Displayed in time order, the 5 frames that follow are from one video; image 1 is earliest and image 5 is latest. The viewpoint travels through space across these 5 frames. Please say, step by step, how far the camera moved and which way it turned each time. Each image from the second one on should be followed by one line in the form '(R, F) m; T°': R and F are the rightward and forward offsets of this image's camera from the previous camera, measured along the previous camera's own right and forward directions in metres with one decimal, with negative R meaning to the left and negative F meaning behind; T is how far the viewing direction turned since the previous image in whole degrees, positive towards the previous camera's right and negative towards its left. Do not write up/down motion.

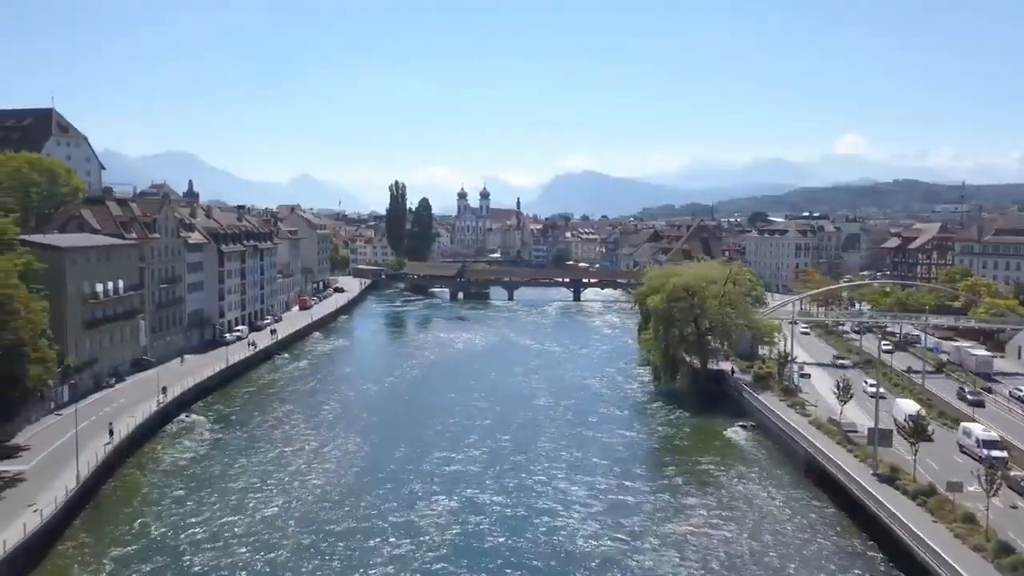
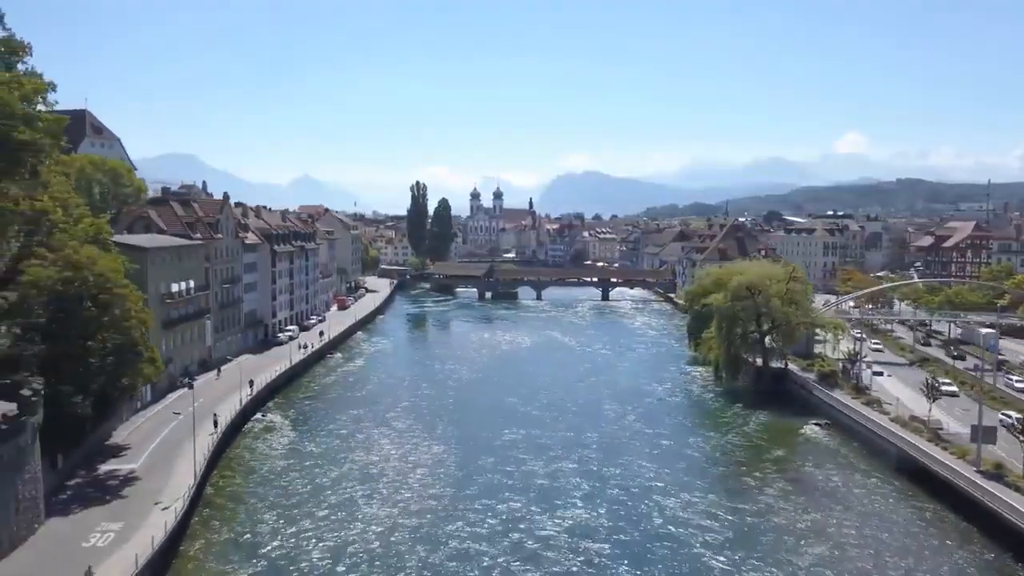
(-3.5, 0.0) m; 0°
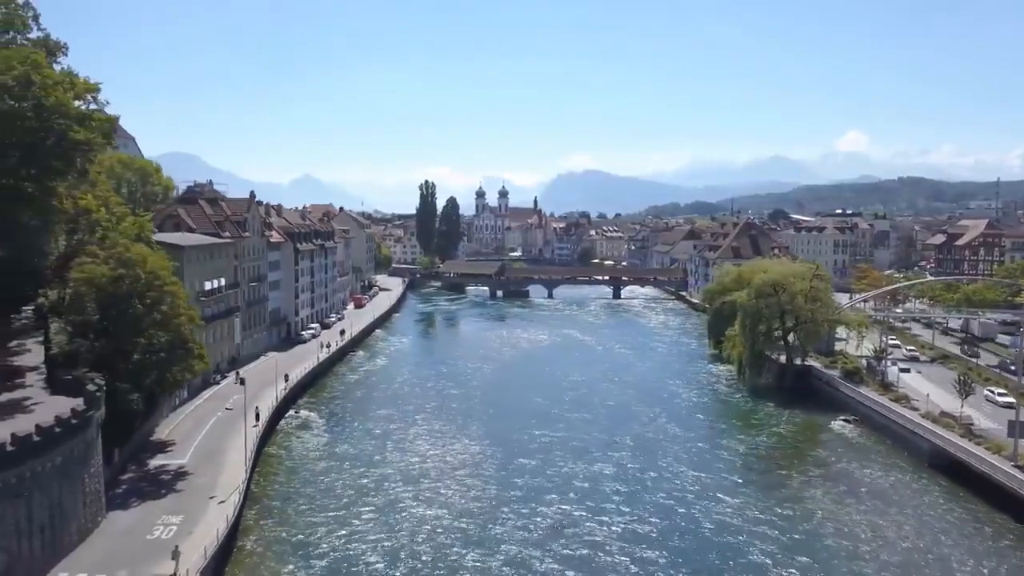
(-1.4, -0.4) m; 0°
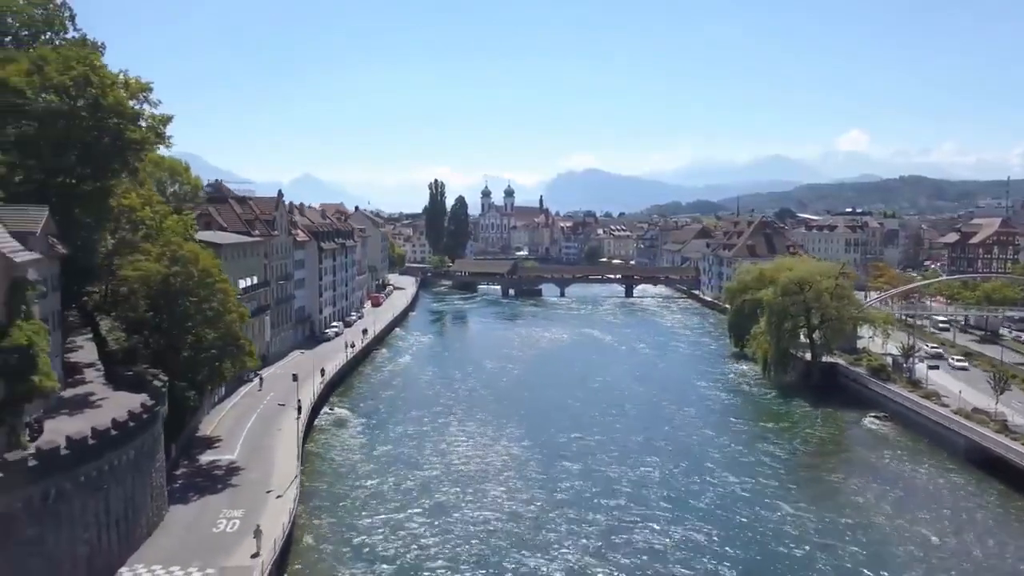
(-1.5, -0.3) m; 0°
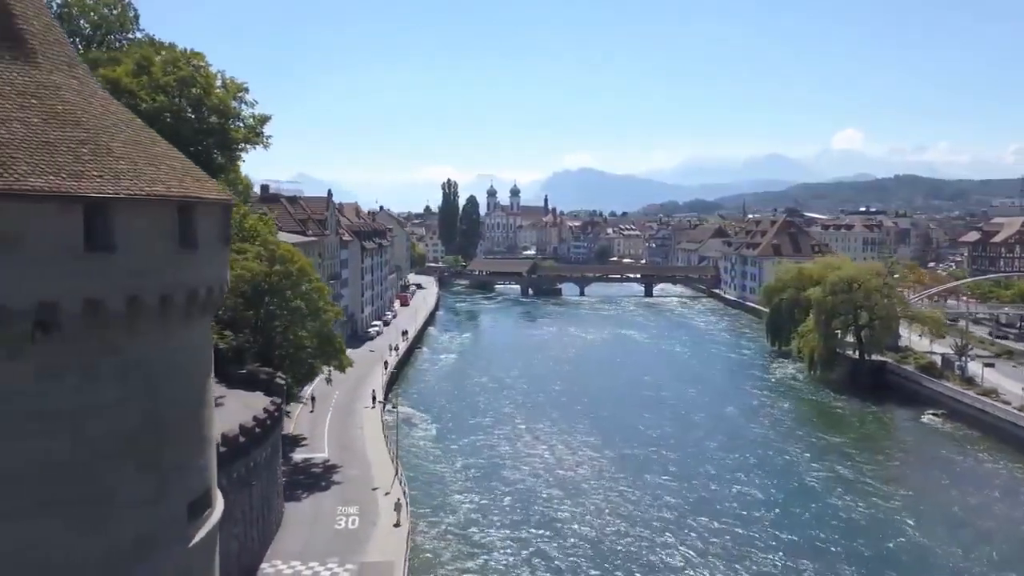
(-3.2, -0.3) m; 0°
